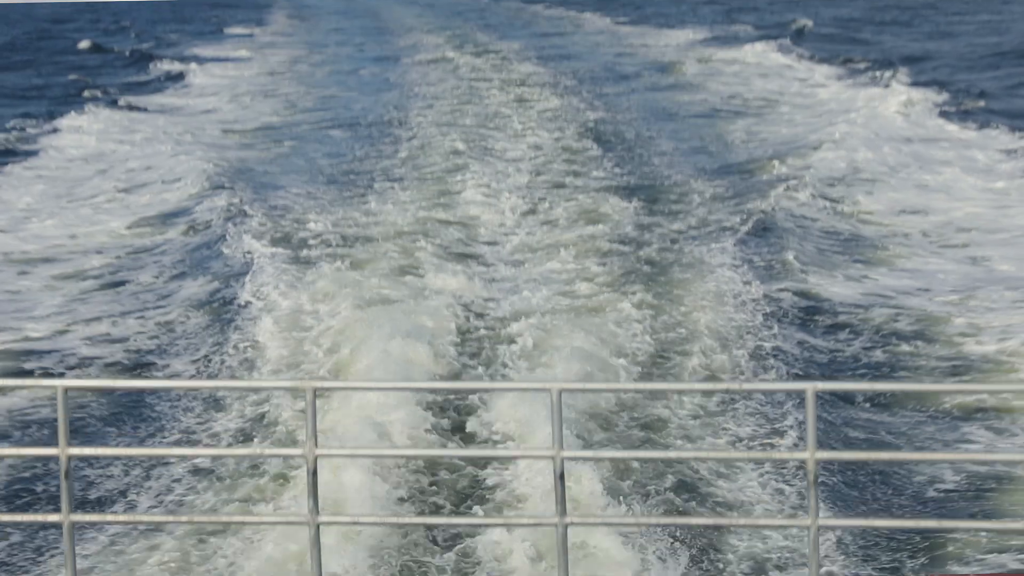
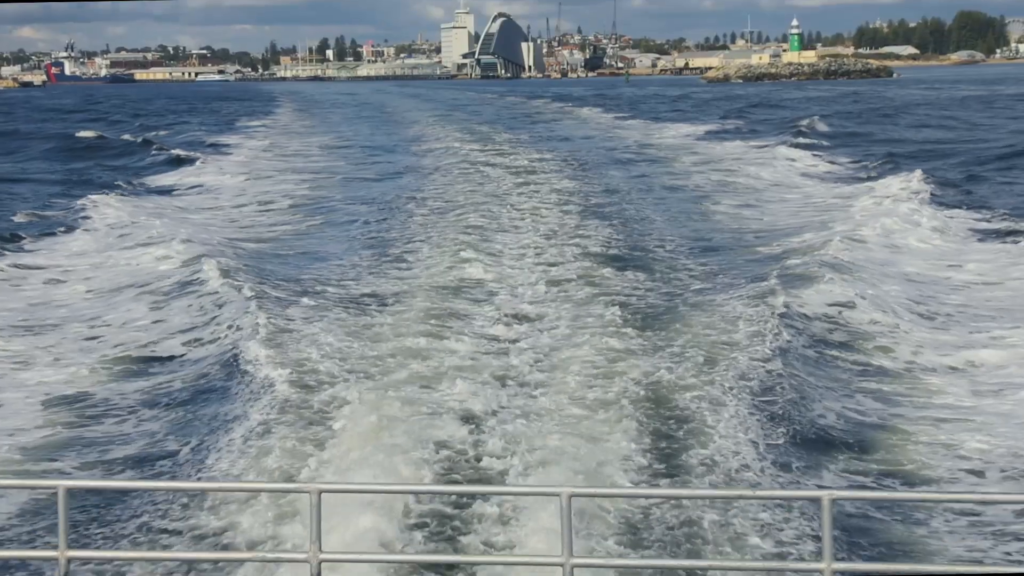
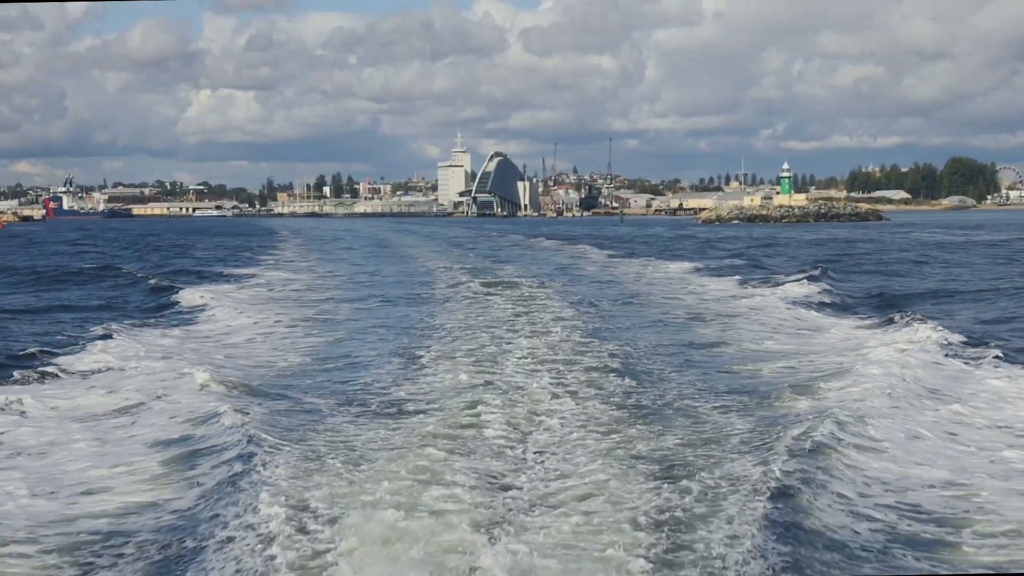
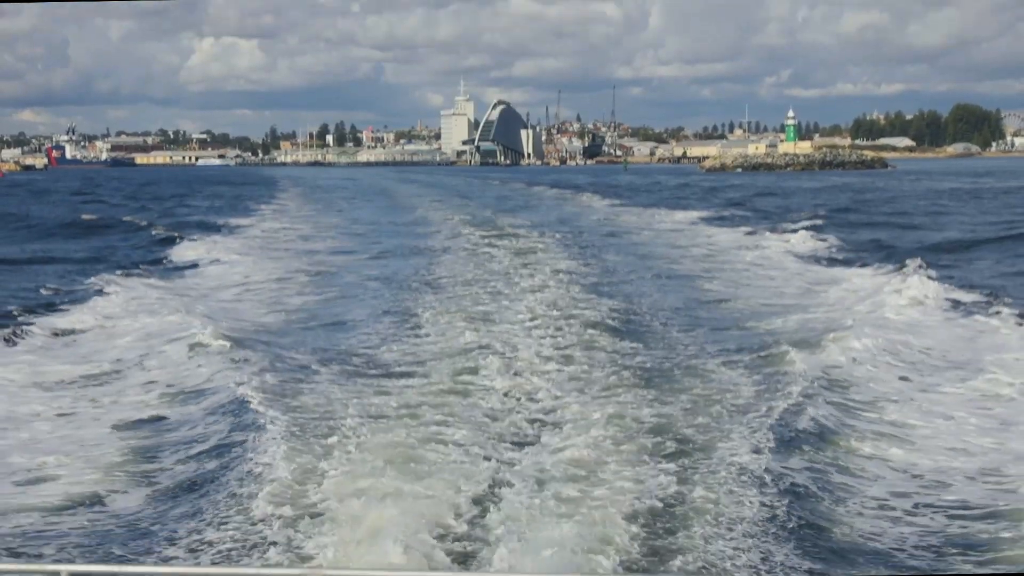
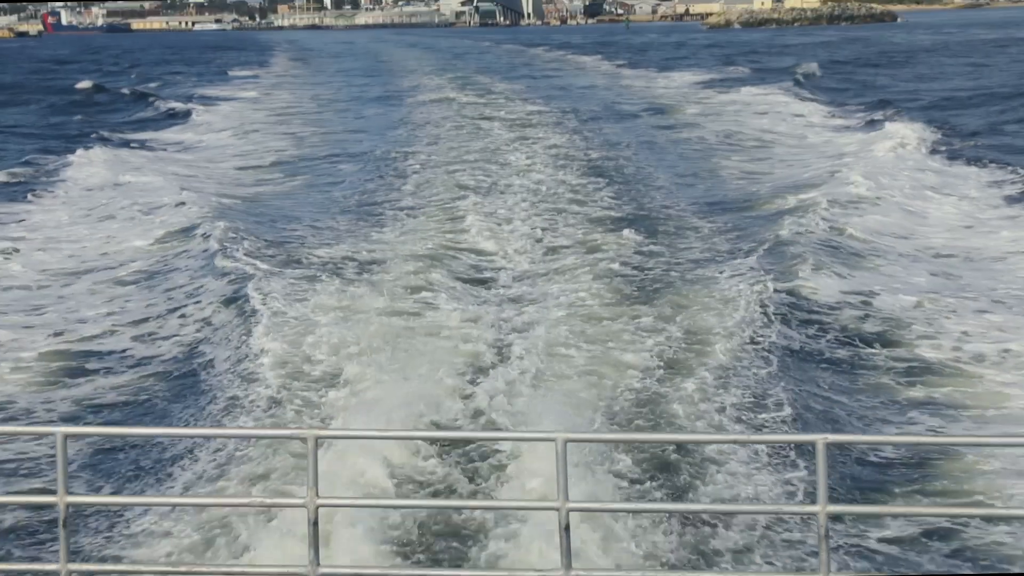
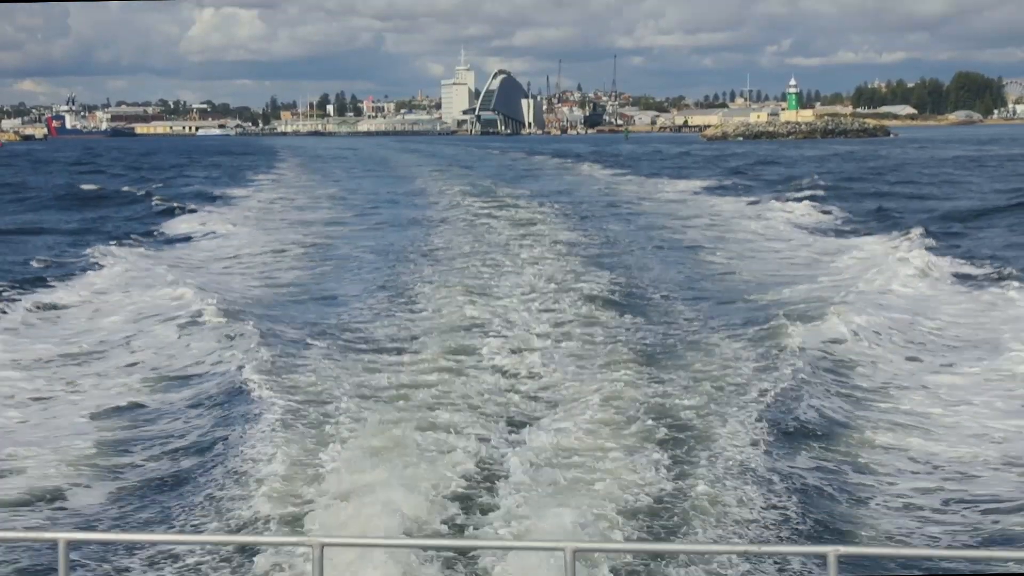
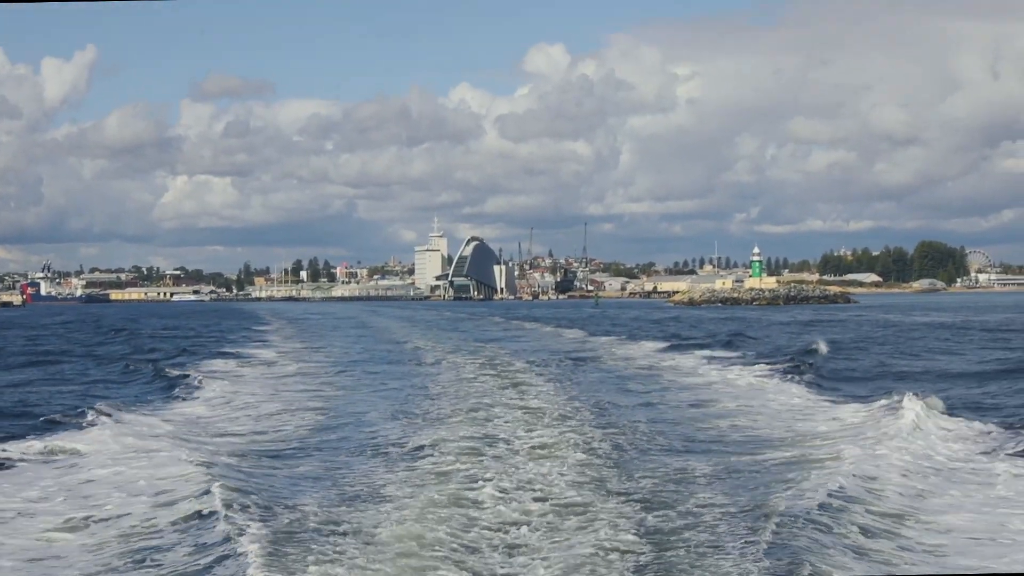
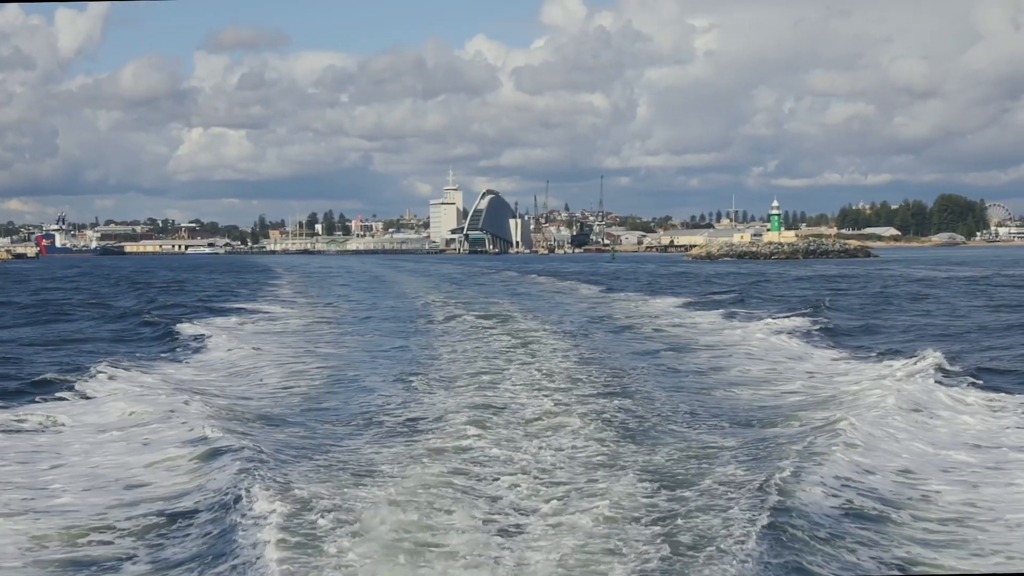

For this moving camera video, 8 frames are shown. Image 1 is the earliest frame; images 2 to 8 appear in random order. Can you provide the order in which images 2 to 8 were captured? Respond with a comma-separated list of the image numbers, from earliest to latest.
5, 2, 6, 4, 3, 8, 7
